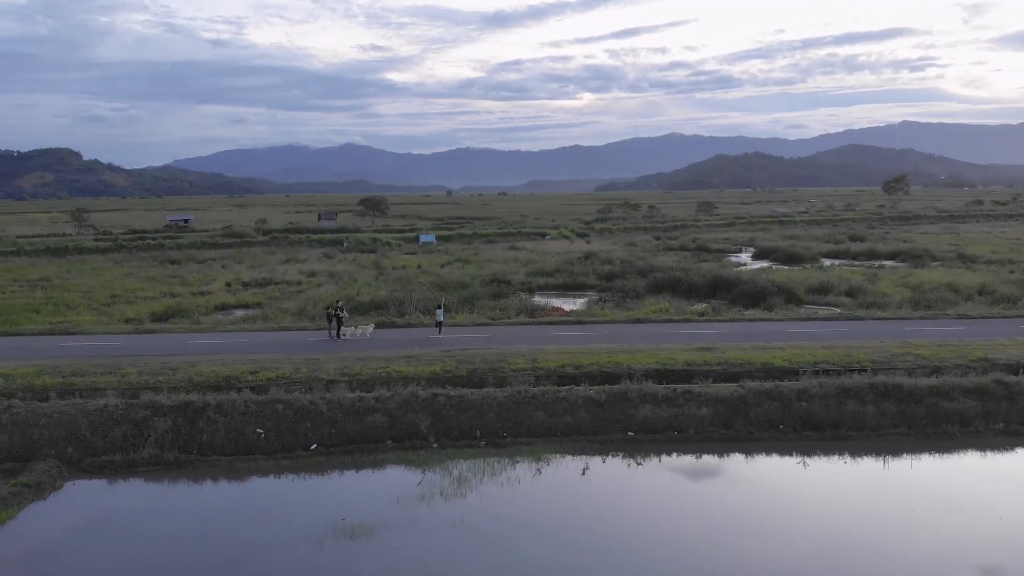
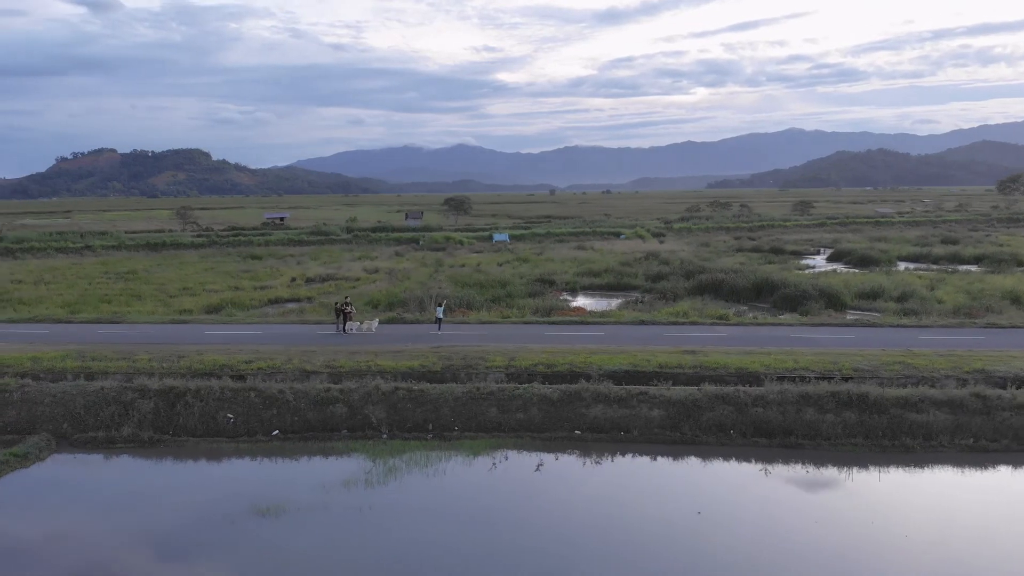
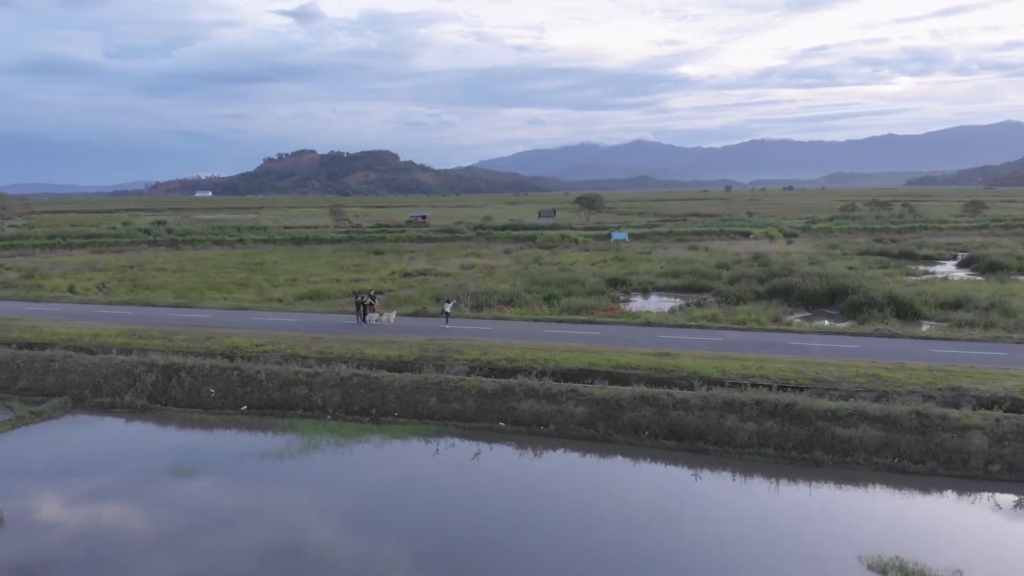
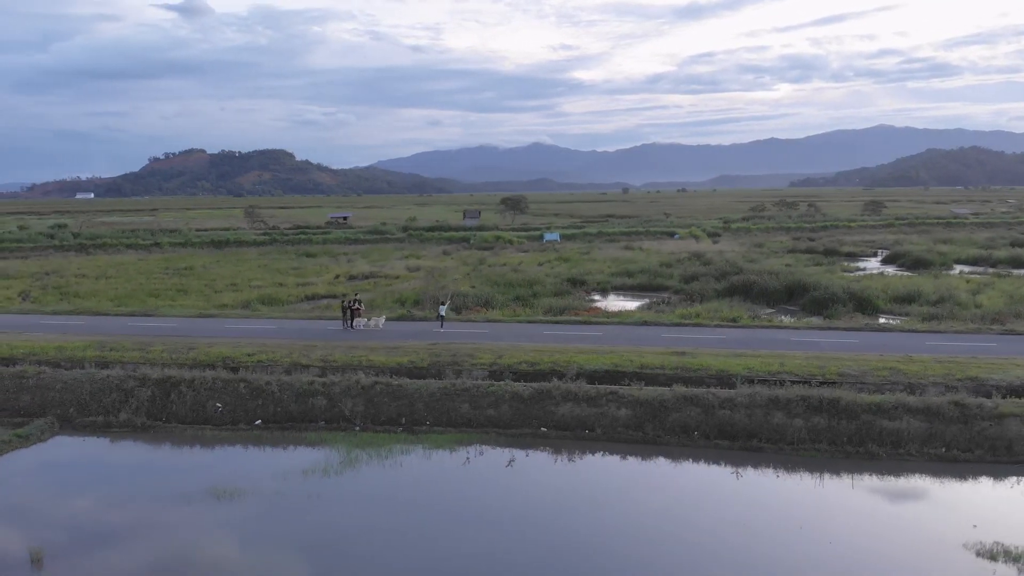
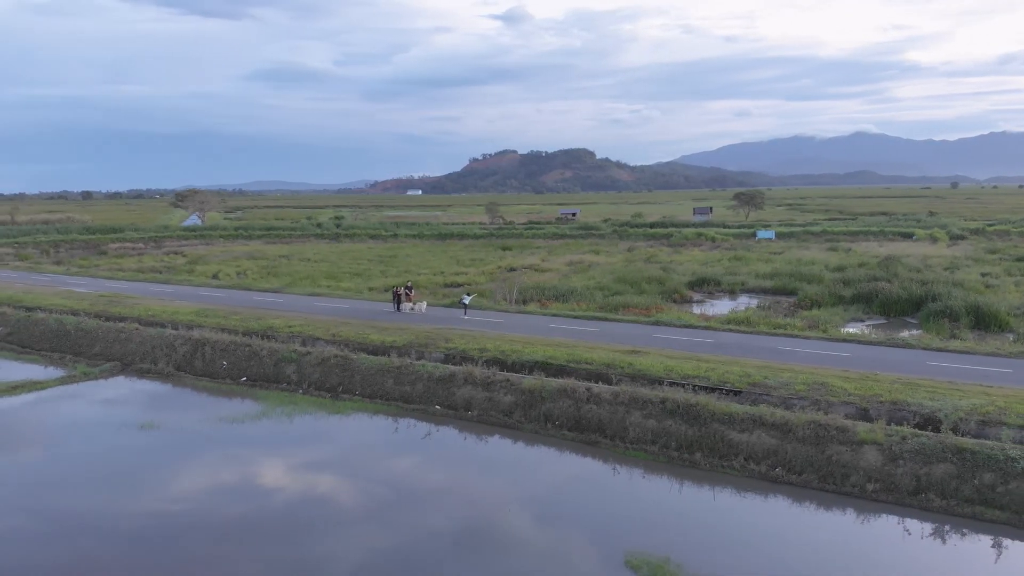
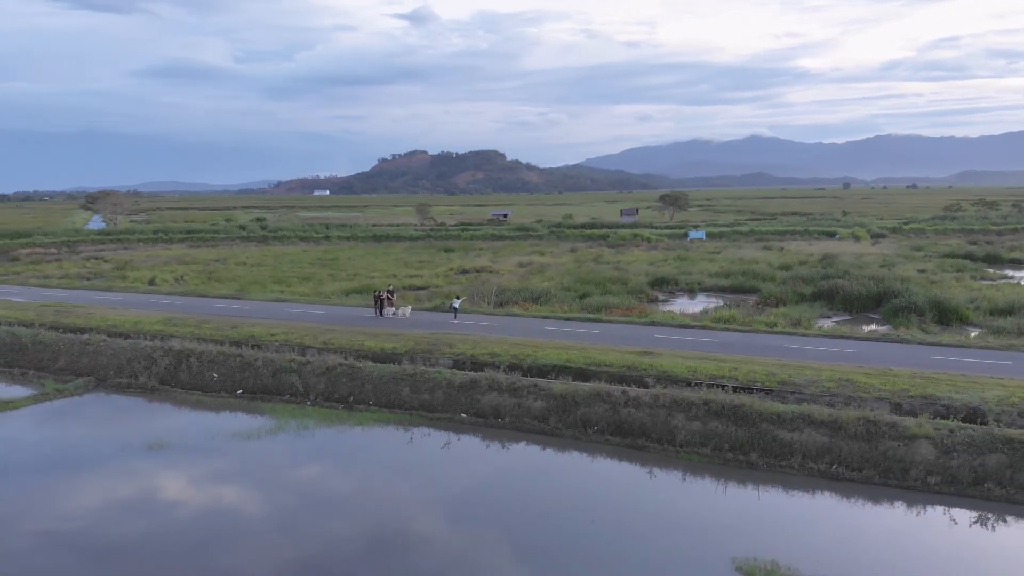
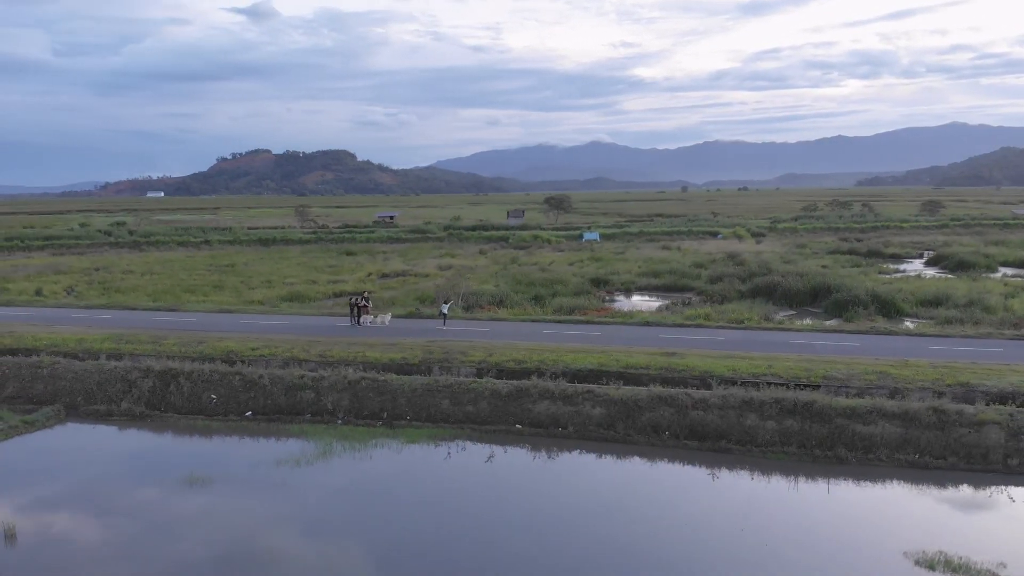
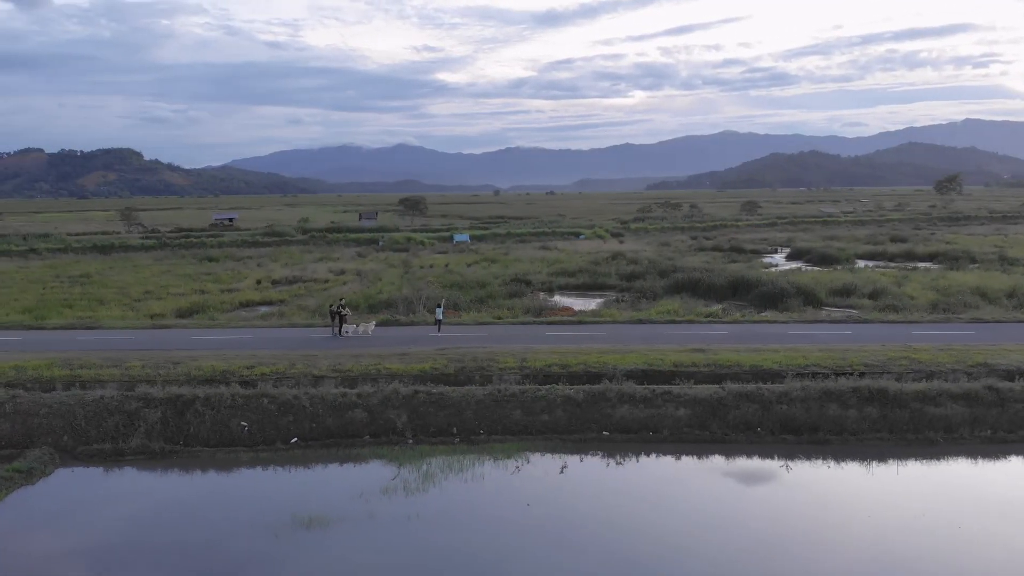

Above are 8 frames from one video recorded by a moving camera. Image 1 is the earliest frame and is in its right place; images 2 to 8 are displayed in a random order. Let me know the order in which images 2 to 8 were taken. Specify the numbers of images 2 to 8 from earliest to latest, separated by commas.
8, 2, 4, 7, 3, 6, 5
